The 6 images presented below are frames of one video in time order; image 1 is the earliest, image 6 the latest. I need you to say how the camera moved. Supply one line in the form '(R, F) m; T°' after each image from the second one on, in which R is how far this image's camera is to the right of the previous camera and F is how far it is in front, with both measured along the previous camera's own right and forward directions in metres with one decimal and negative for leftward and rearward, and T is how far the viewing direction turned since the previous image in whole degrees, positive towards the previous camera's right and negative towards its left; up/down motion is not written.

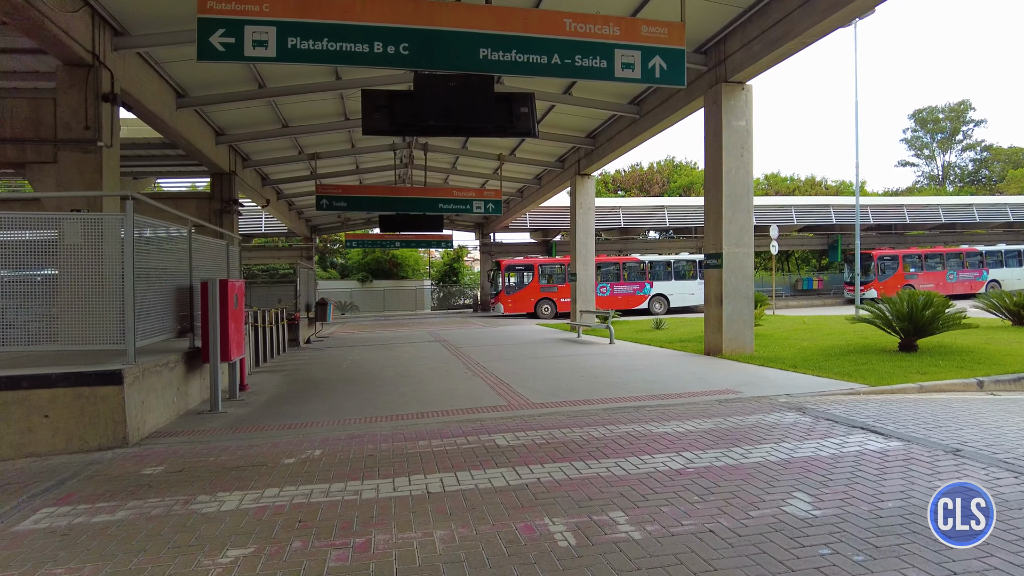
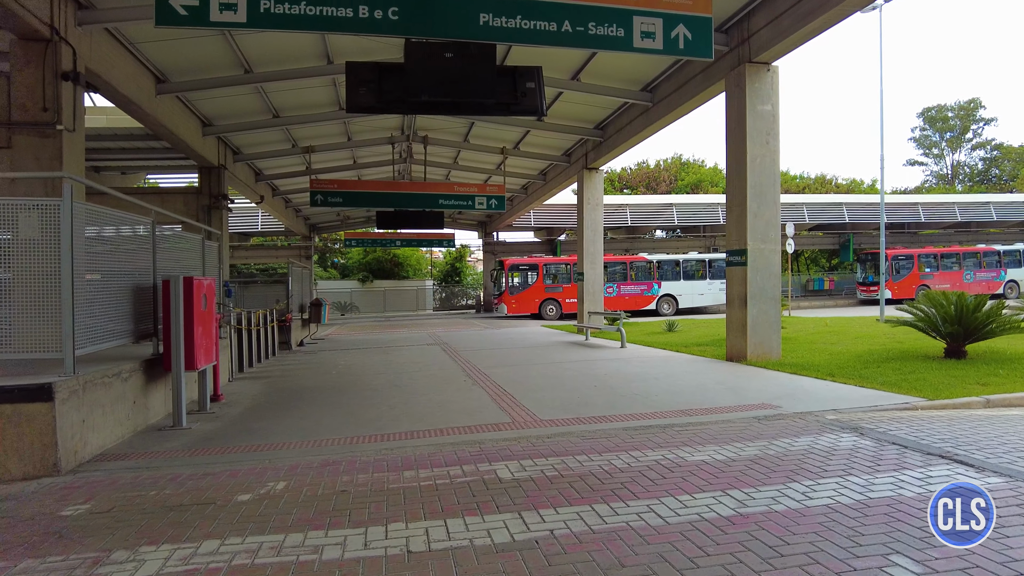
(0.0, +0.9) m; 0°
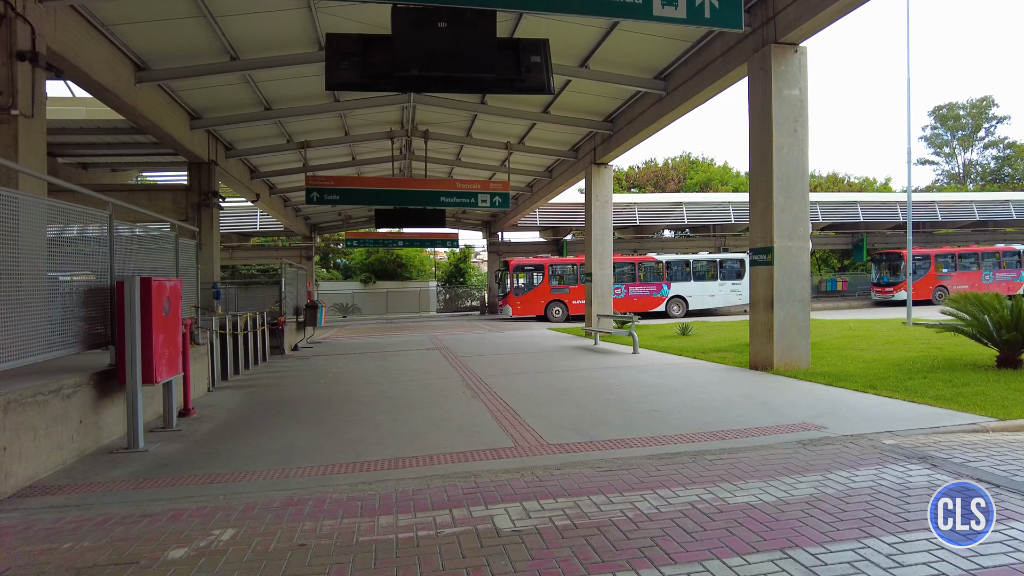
(0.0, +0.8) m; 0°
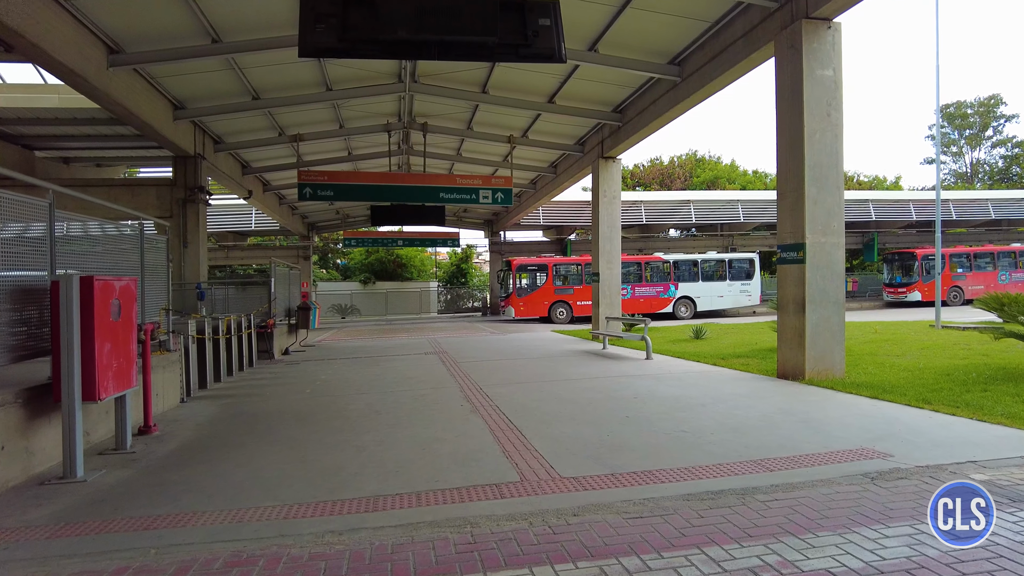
(0.0, +0.8) m; 0°
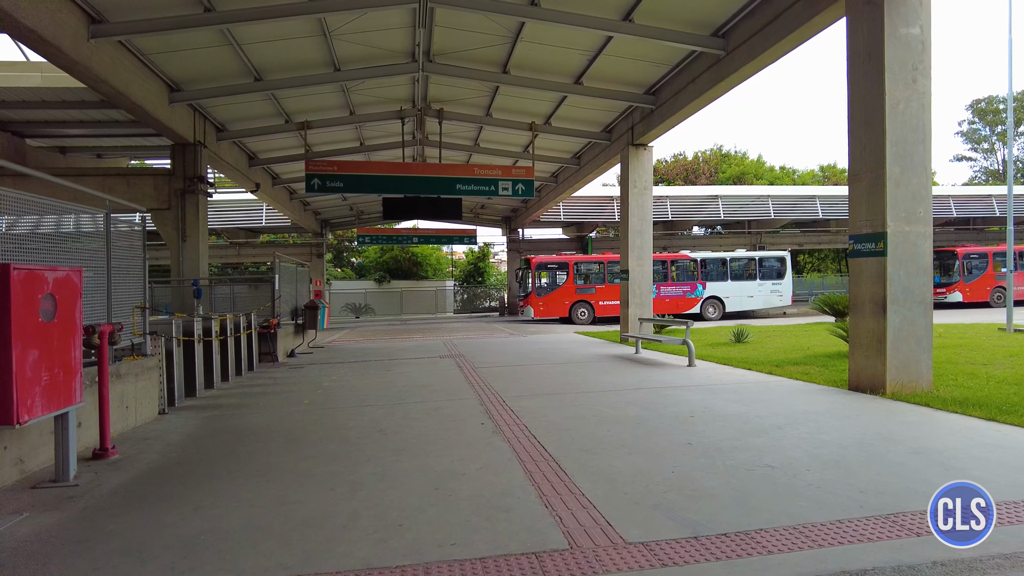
(-0.1, +1.1) m; -1°
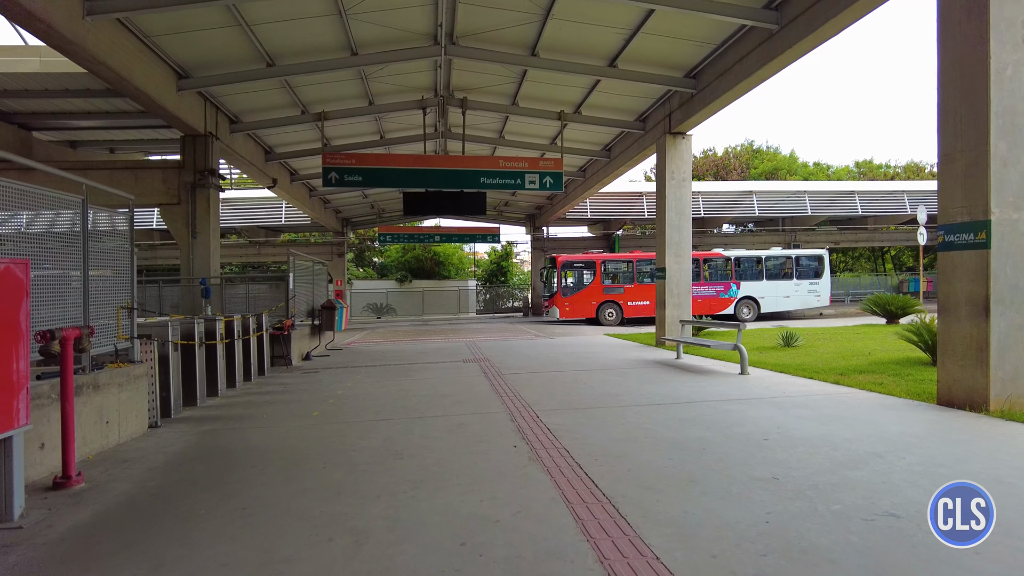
(-0.1, +0.9) m; -2°
